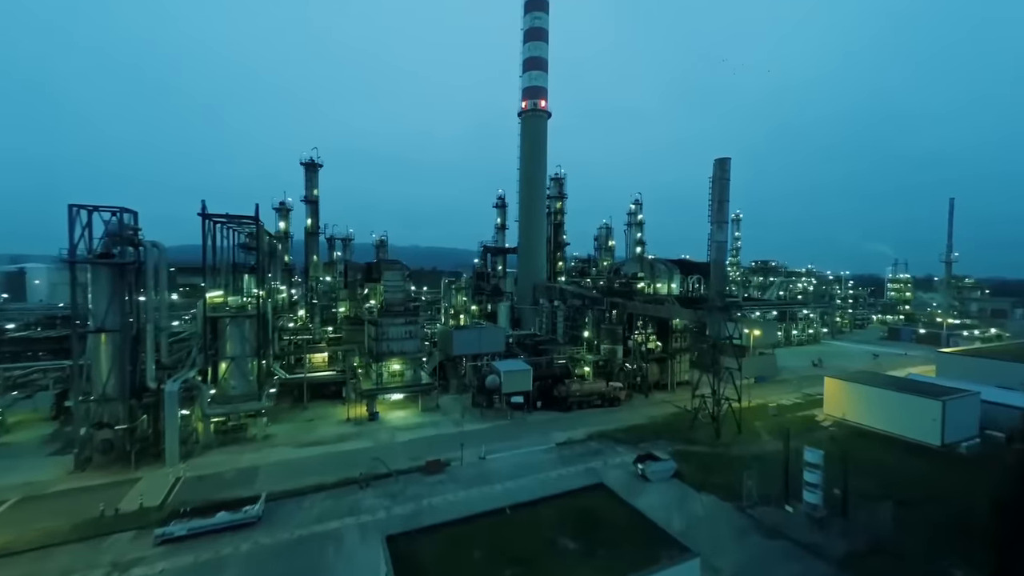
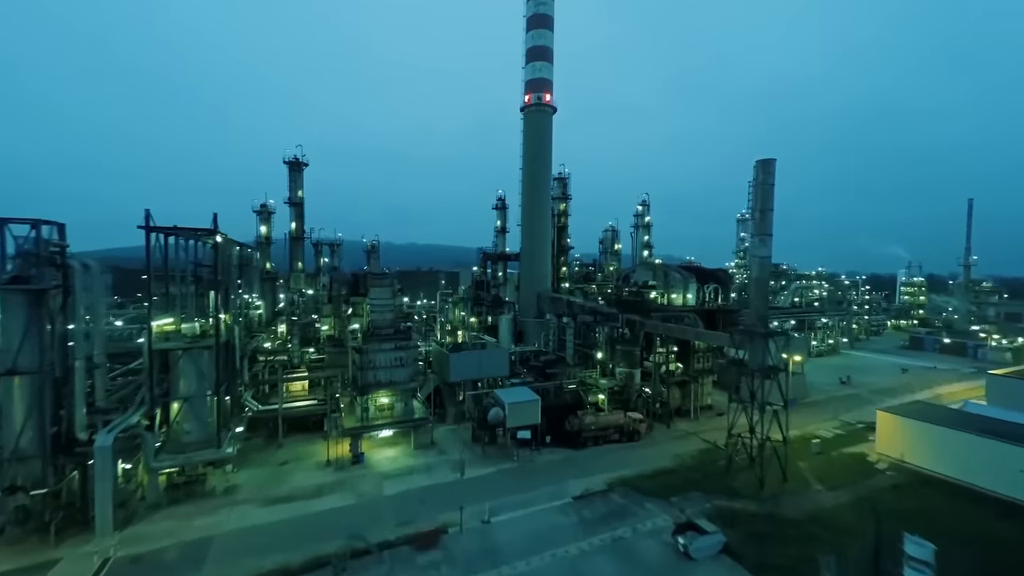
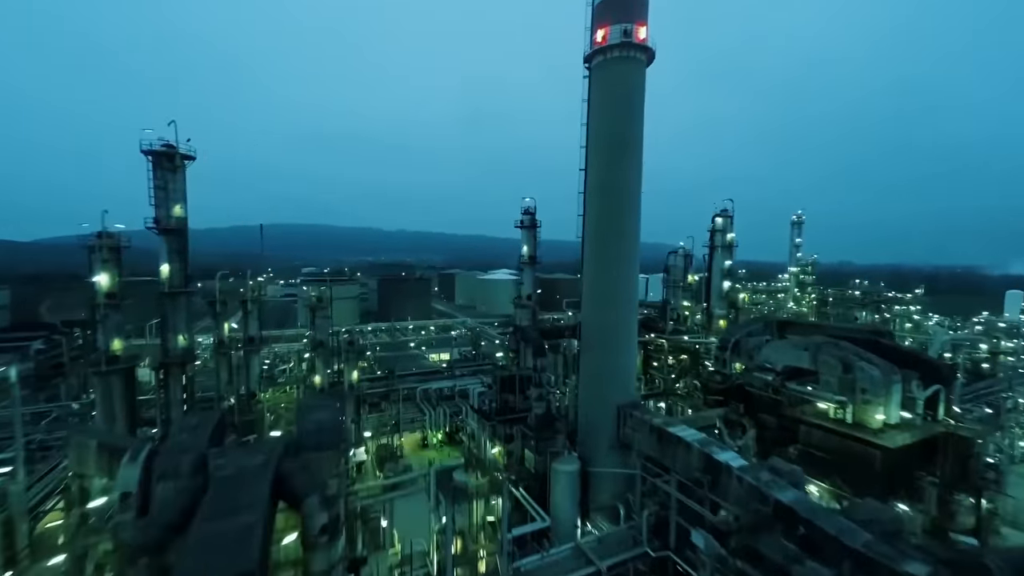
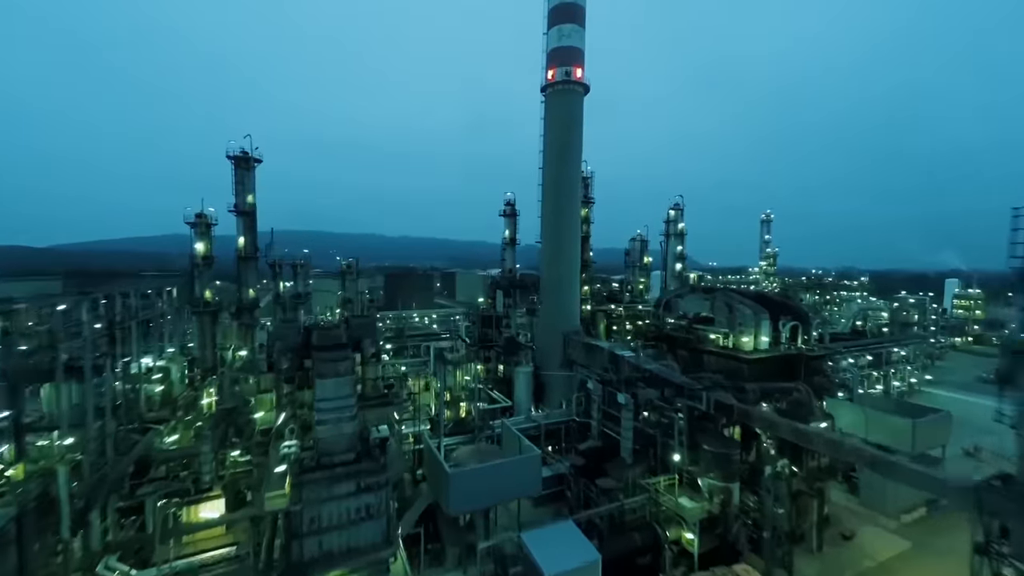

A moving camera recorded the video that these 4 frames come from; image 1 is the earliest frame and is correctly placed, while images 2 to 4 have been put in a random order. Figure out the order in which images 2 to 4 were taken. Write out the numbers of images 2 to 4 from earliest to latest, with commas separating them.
2, 4, 3
